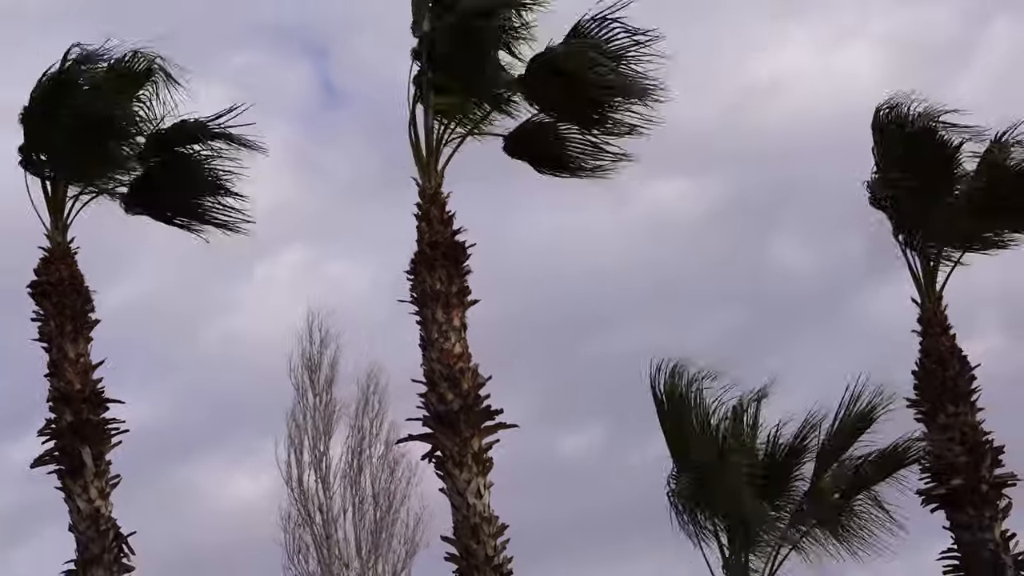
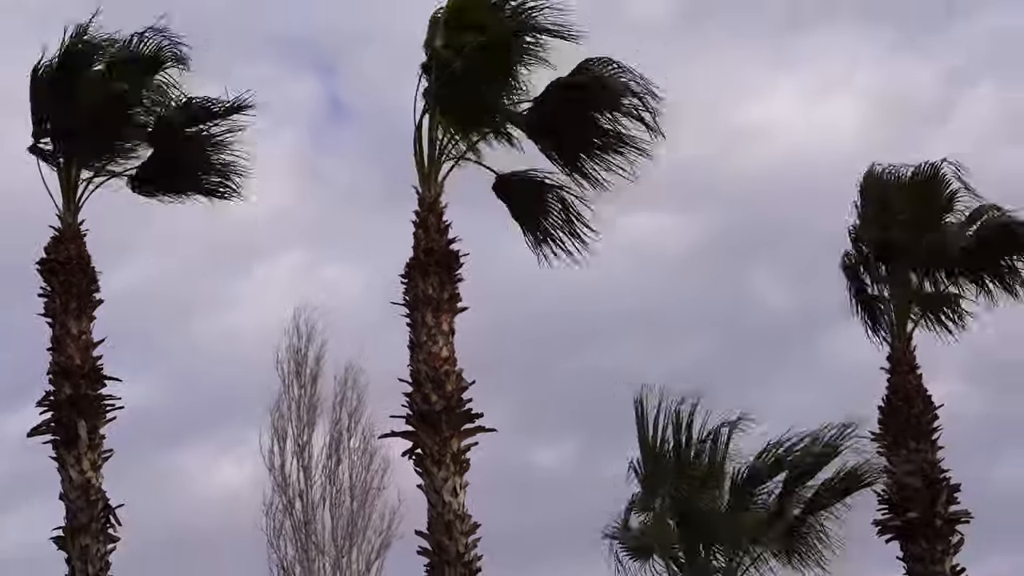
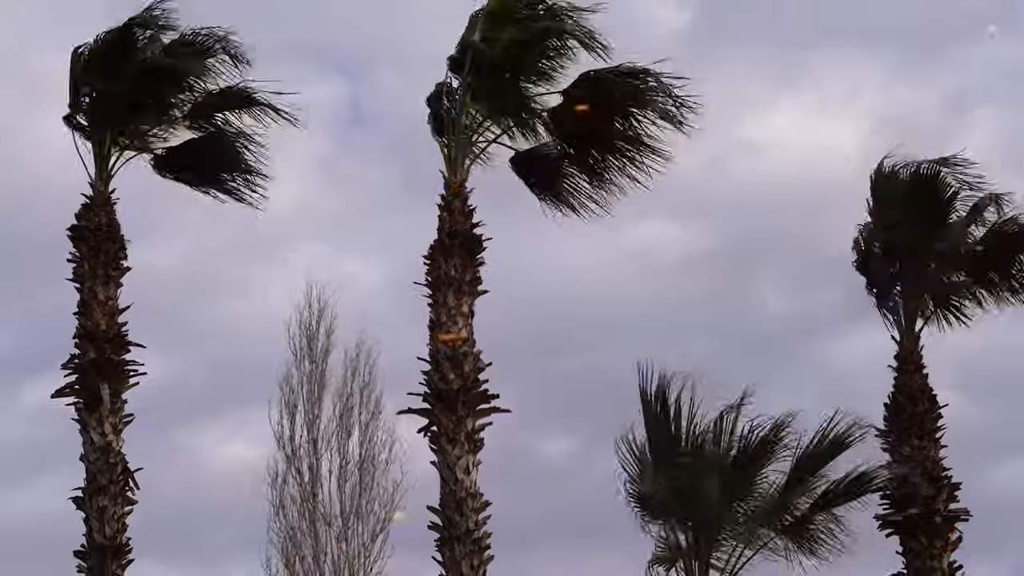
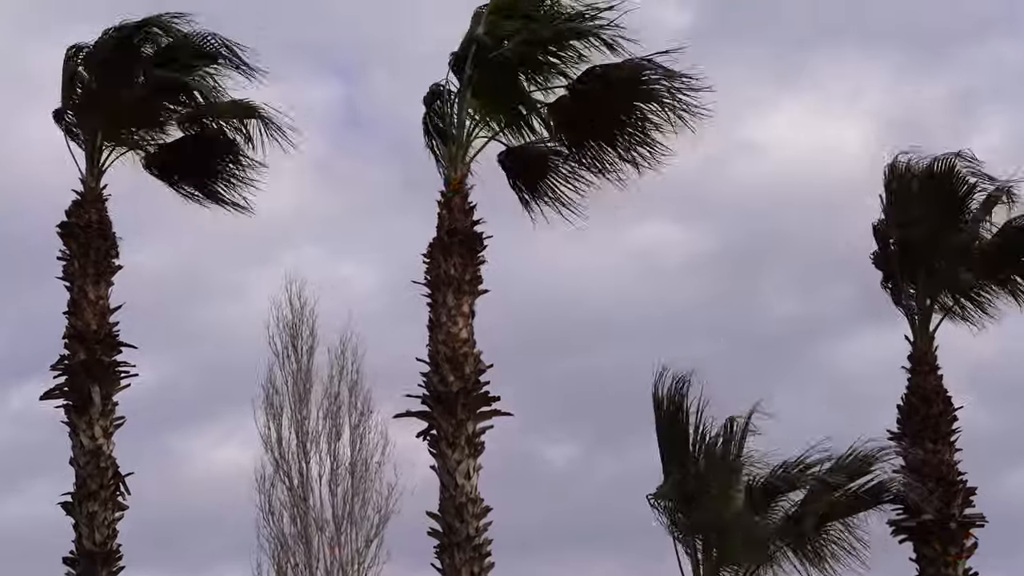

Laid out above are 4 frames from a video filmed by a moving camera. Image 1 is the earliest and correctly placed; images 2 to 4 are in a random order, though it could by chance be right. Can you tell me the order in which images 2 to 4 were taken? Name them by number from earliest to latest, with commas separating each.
2, 3, 4
